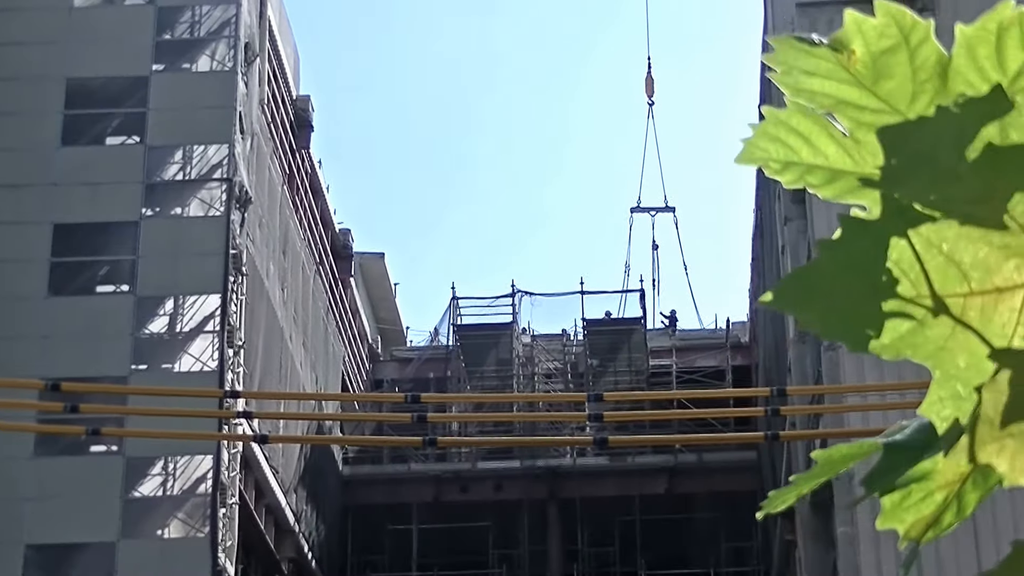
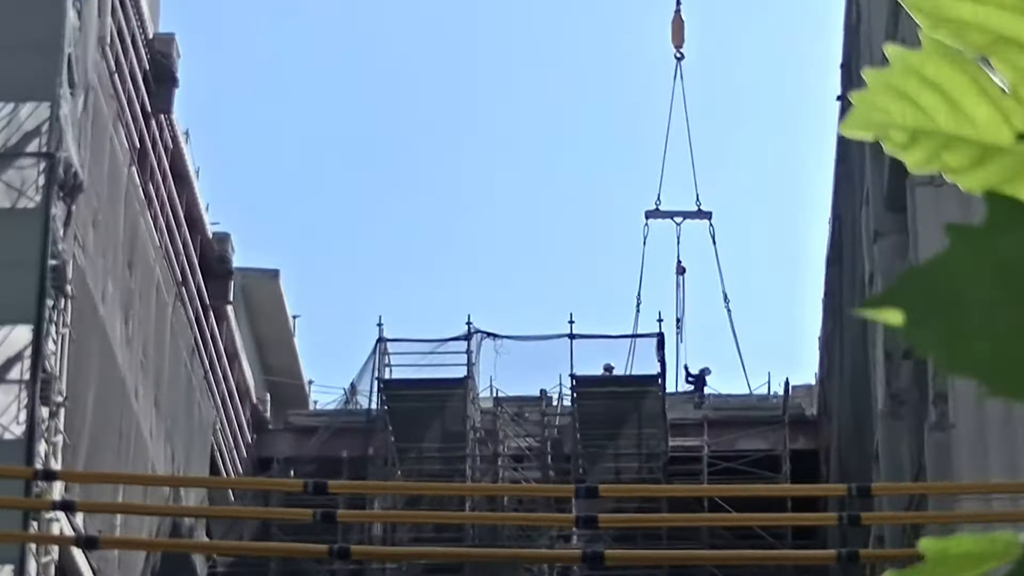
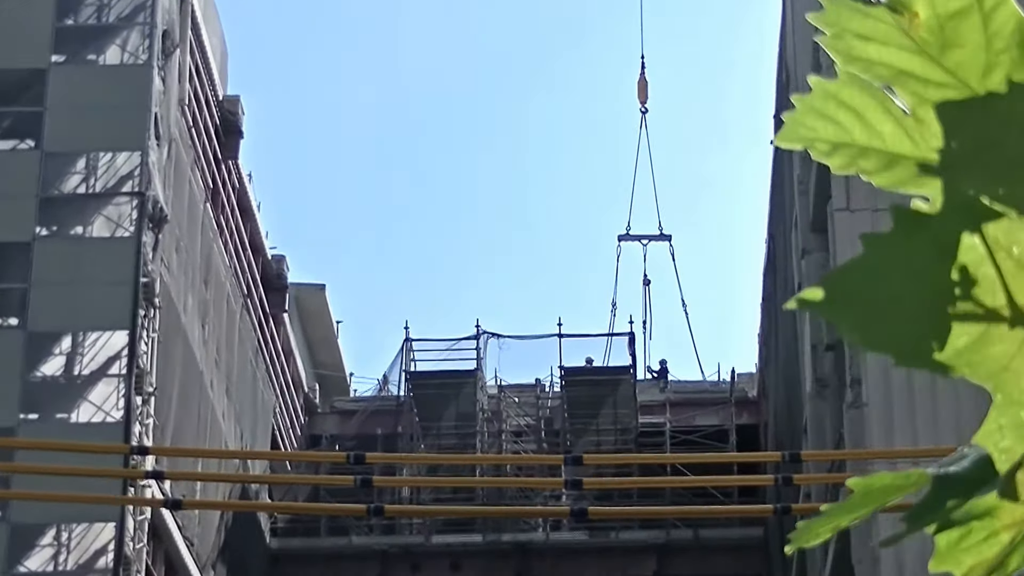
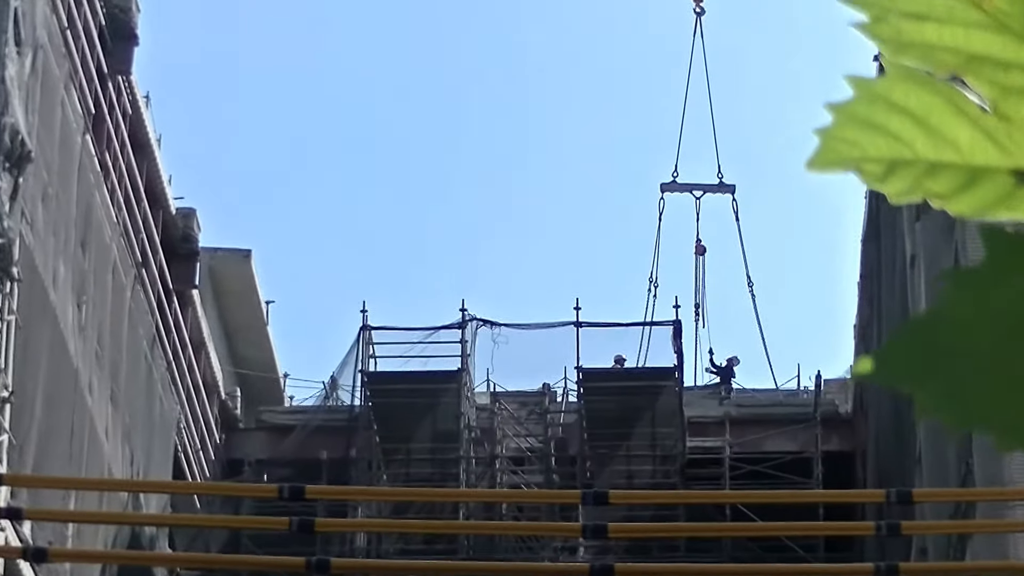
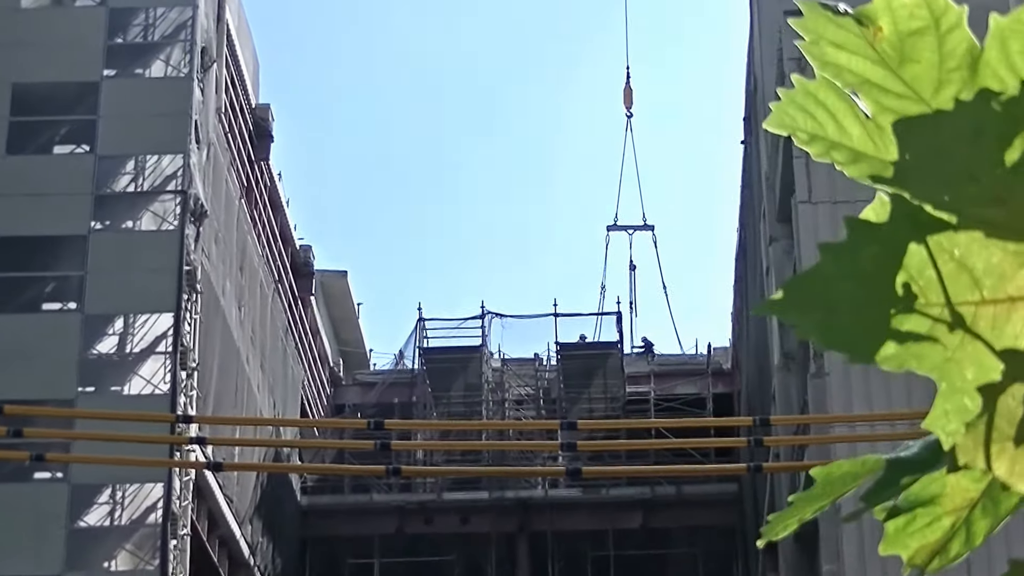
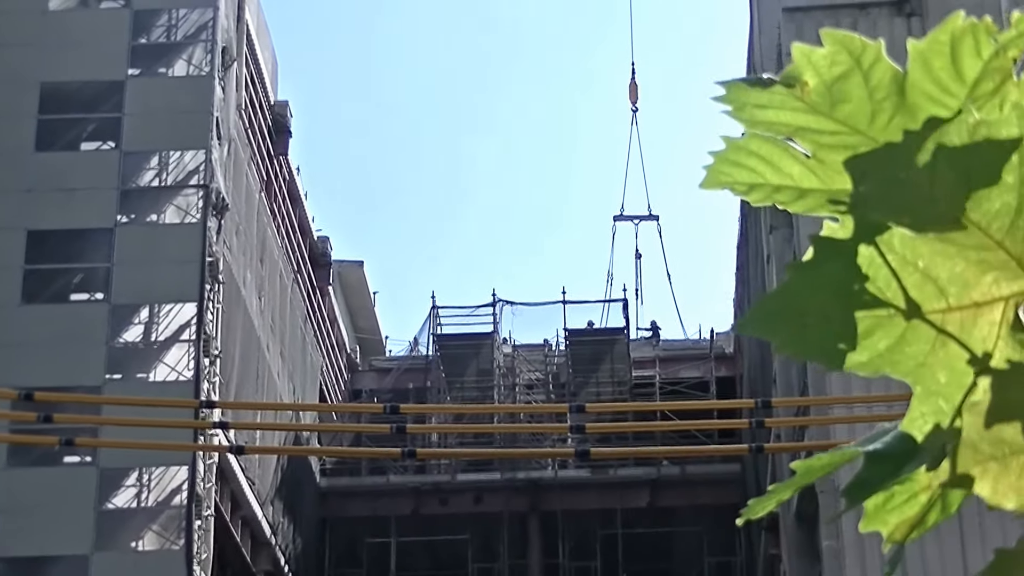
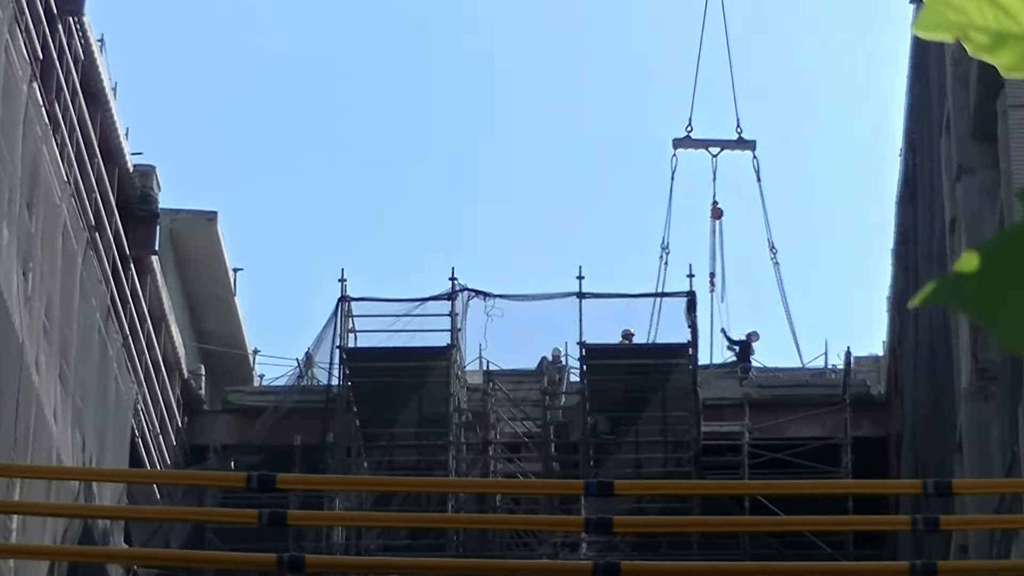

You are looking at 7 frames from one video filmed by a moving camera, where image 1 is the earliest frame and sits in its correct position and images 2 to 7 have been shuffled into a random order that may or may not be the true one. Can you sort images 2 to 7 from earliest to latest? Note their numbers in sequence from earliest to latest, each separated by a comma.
6, 5, 3, 2, 4, 7
